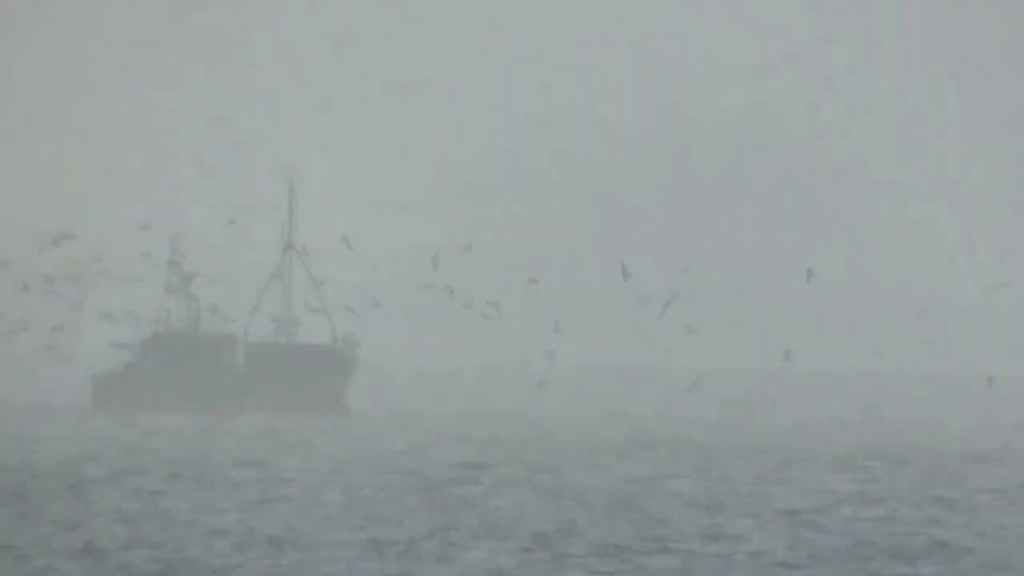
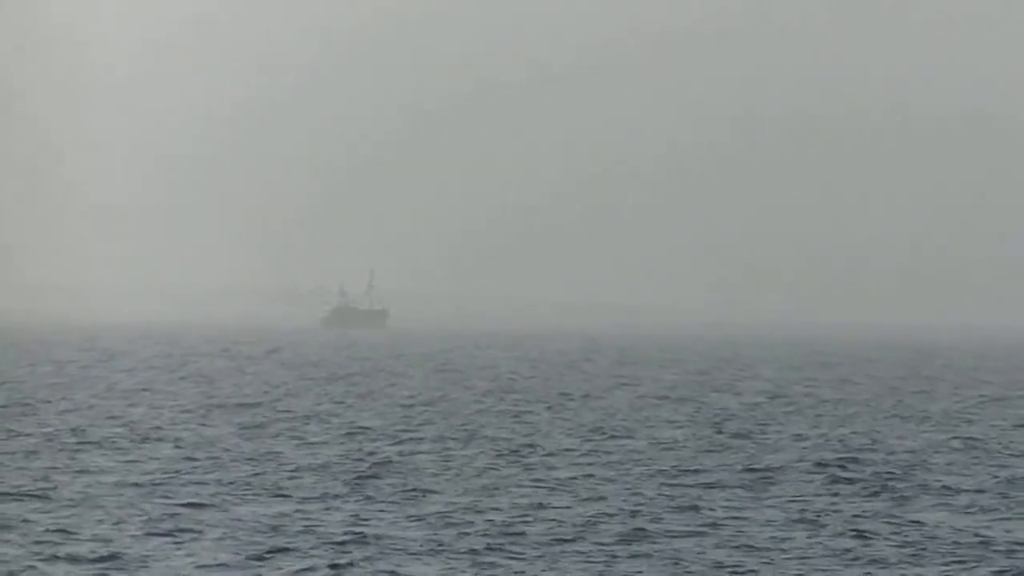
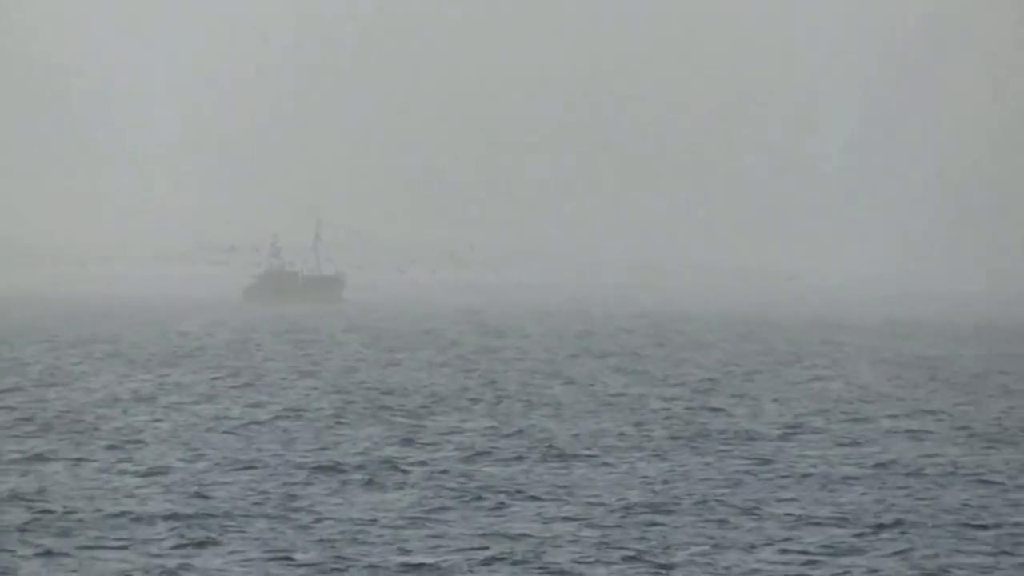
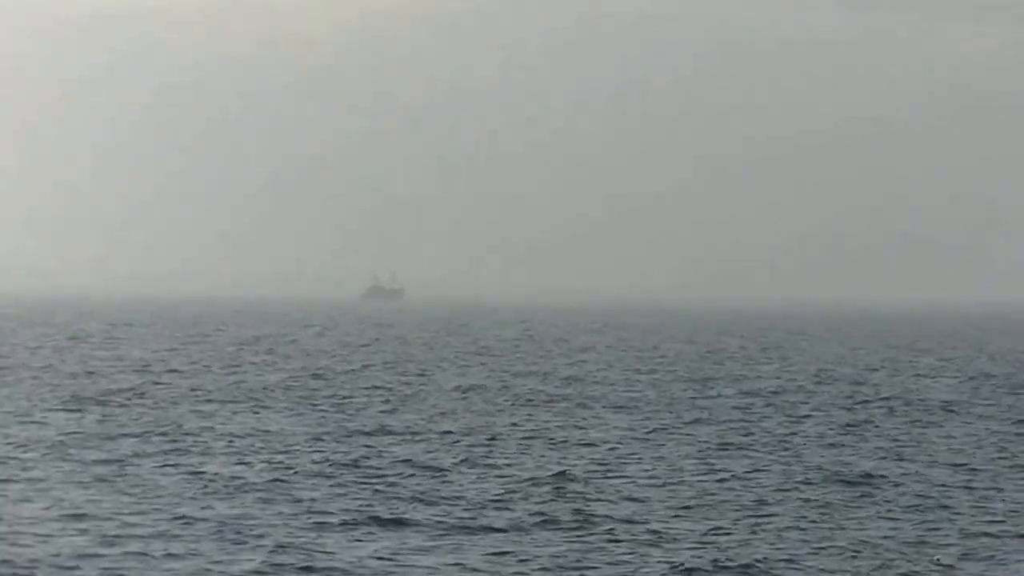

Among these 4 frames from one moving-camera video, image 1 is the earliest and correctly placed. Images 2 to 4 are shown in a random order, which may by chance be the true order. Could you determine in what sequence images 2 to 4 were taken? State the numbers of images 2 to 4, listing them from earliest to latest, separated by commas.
3, 2, 4
